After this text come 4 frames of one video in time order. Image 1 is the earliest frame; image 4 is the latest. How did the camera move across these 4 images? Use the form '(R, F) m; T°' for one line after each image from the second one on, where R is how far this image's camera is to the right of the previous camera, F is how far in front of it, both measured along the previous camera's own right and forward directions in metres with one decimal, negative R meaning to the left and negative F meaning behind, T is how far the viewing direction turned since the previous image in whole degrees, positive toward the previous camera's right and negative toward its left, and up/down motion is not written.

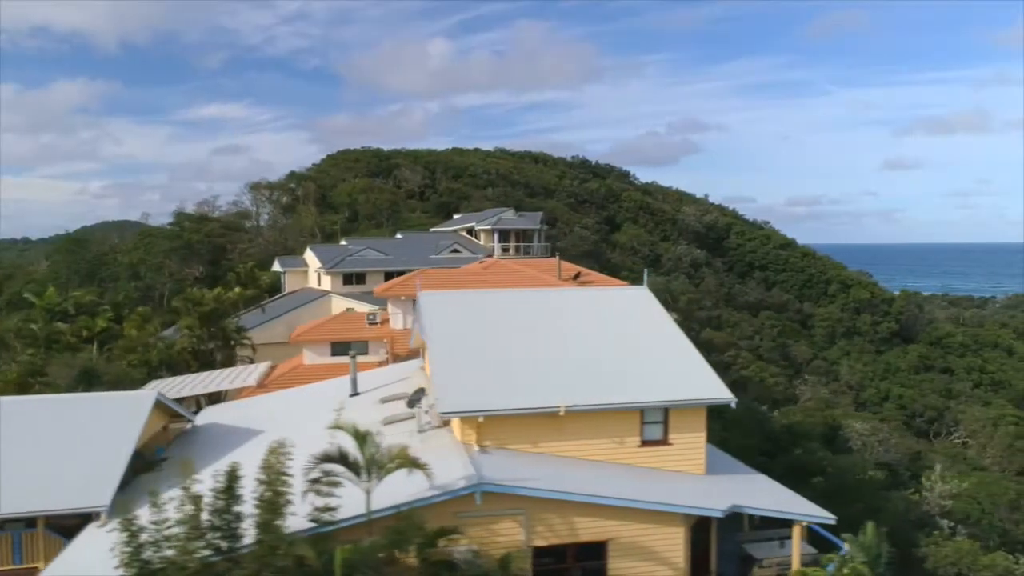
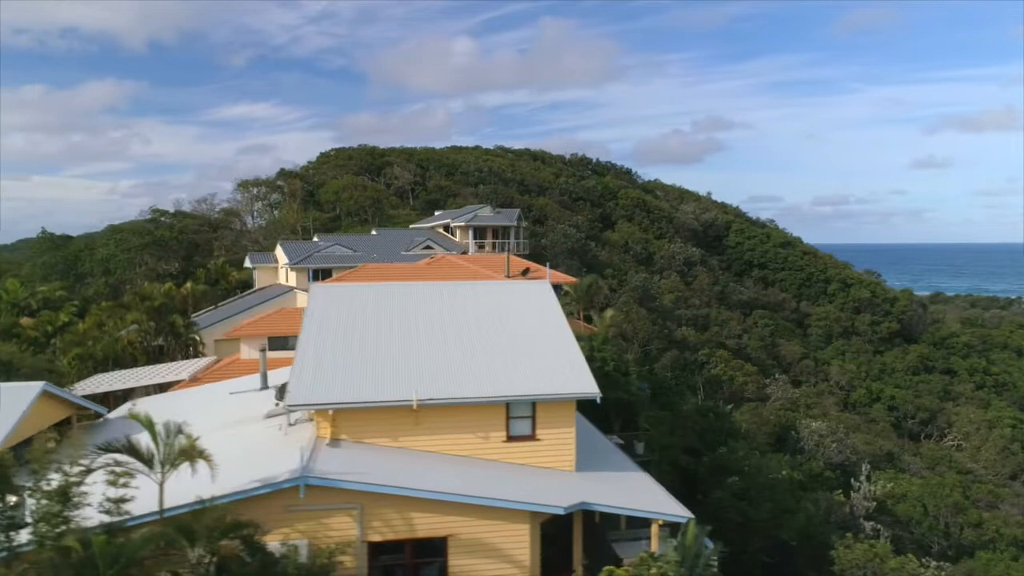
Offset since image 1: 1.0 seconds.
(+3.5, +0.4) m; -2°
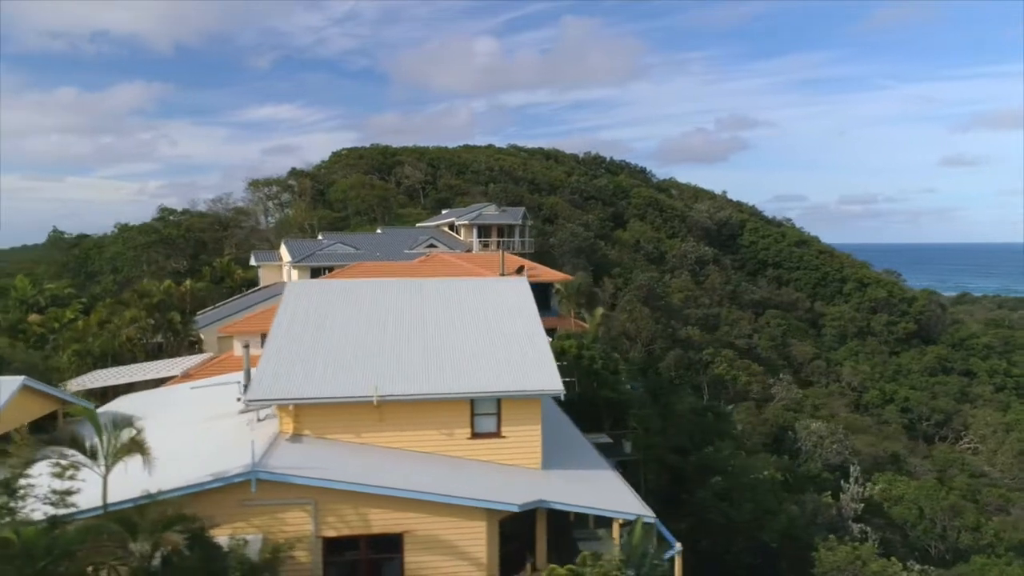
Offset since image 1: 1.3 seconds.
(+1.2, +0.1) m; -2°
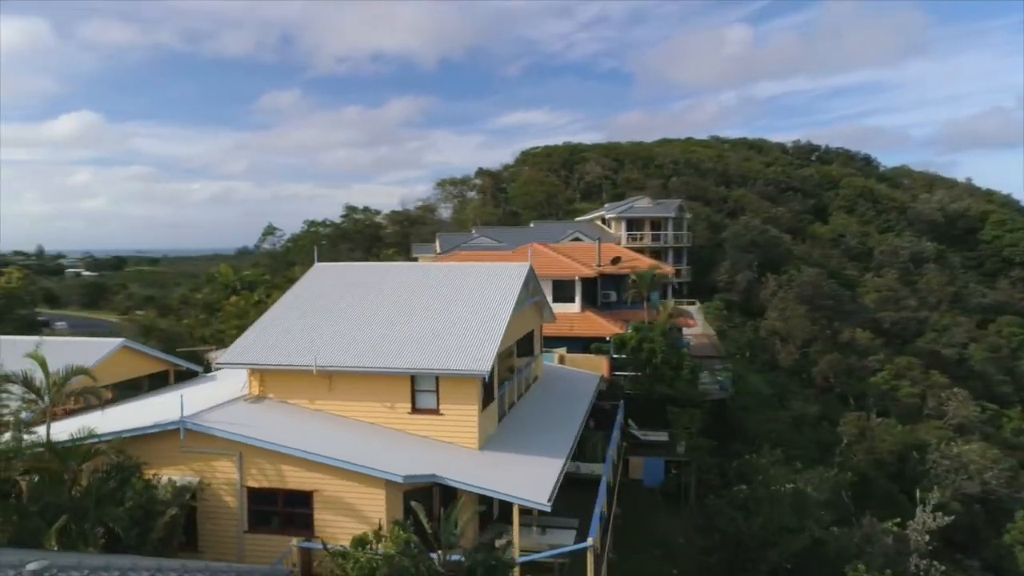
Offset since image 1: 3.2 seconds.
(+6.6, +1.0) m; -19°
